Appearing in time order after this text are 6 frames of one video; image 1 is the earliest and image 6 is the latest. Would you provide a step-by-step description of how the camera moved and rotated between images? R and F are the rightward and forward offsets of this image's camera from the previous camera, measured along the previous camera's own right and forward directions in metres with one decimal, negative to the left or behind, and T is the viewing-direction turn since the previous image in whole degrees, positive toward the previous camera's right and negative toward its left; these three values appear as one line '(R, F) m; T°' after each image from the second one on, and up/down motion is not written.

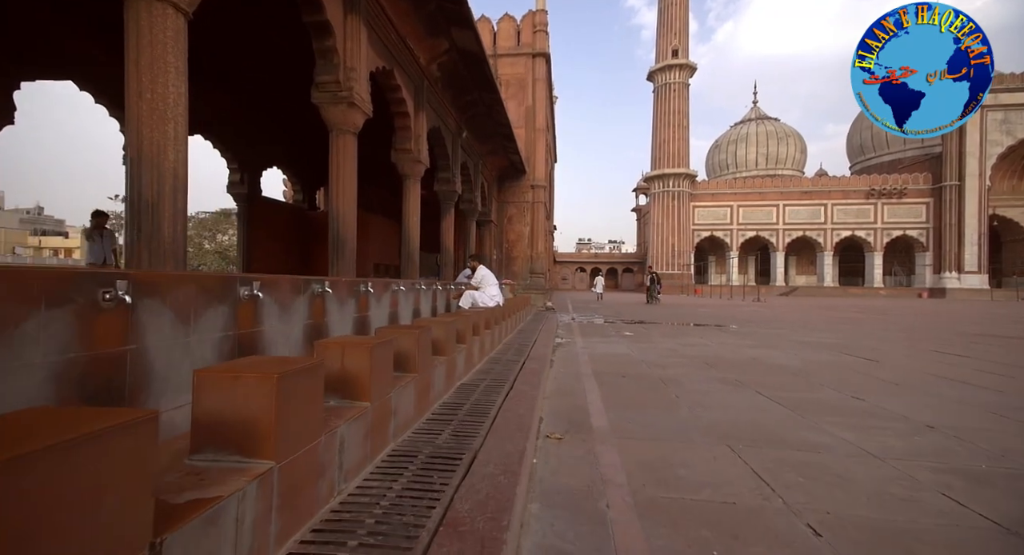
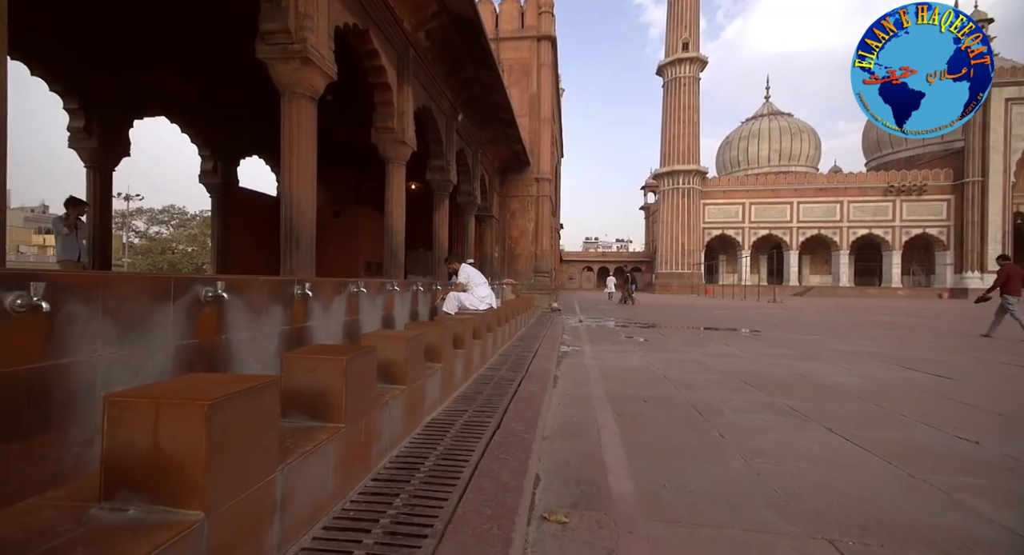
(+0.1, +1.0) m; -1°
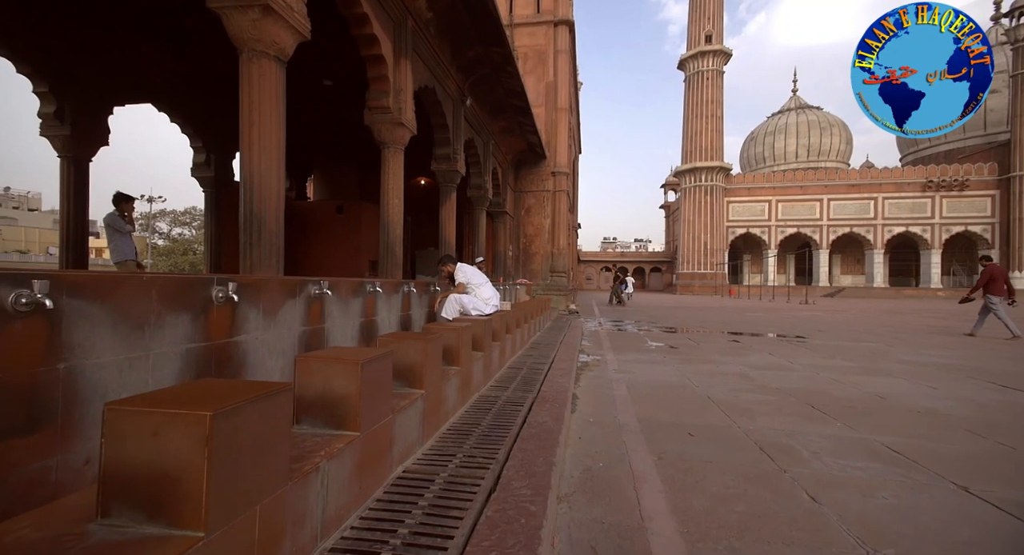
(+0.1, +0.8) m; -2°
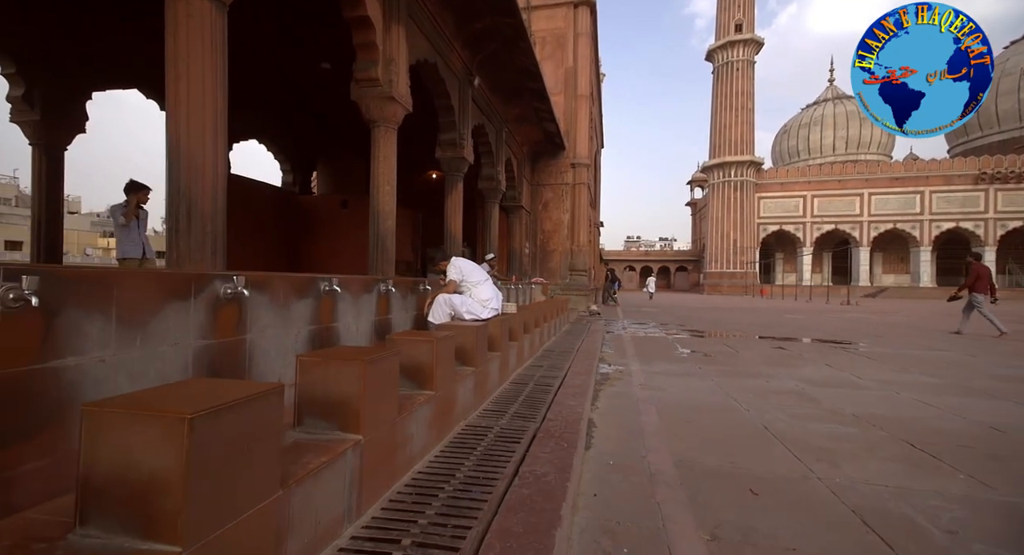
(+0.2, +0.8) m; -3°
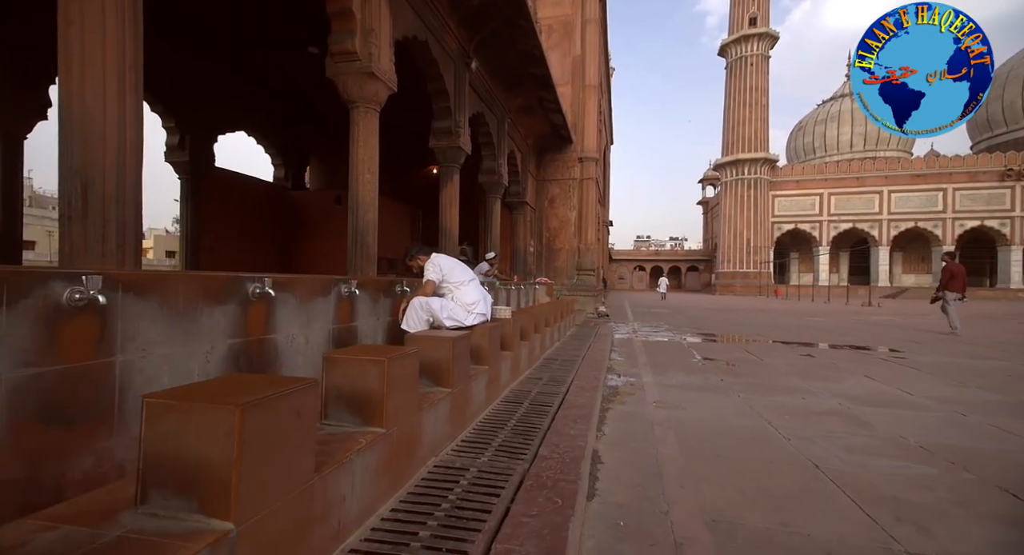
(+0.1, +0.6) m; -1°
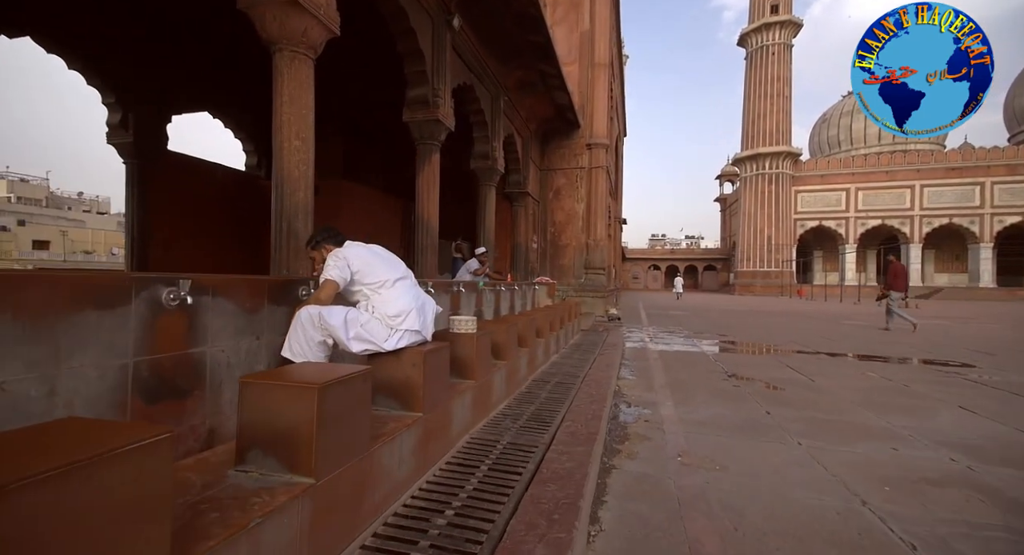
(+0.3, +1.2) m; -2°
